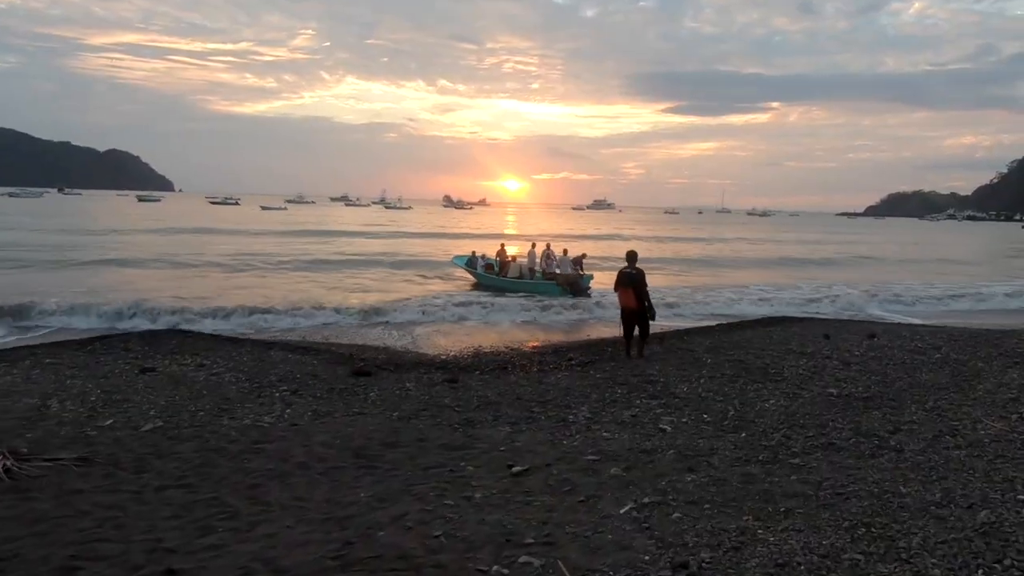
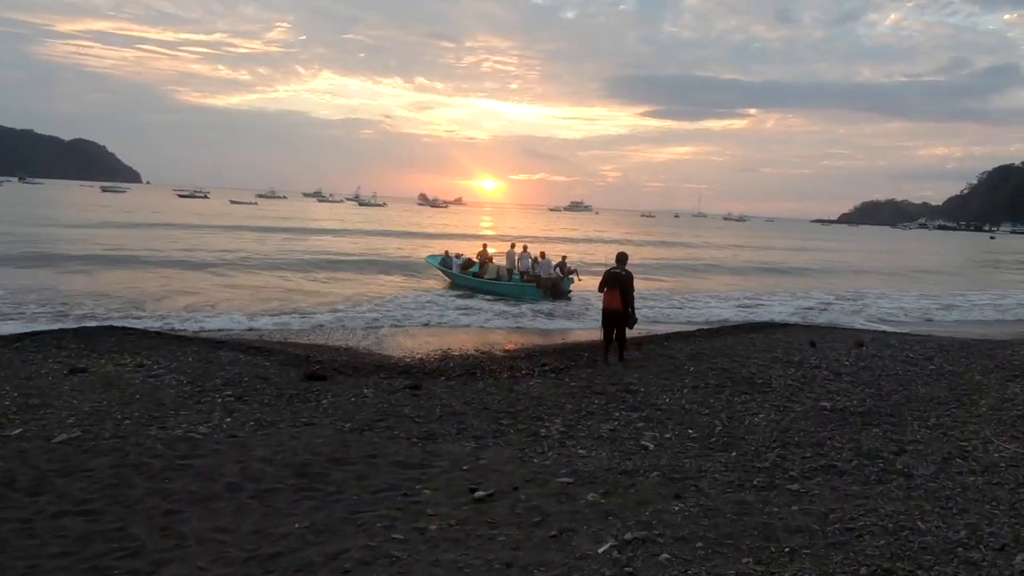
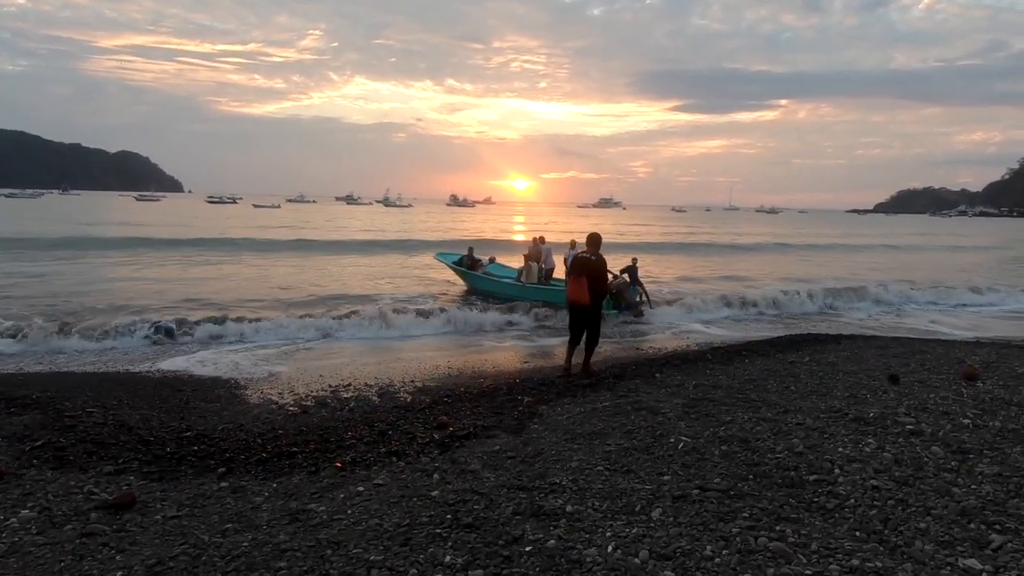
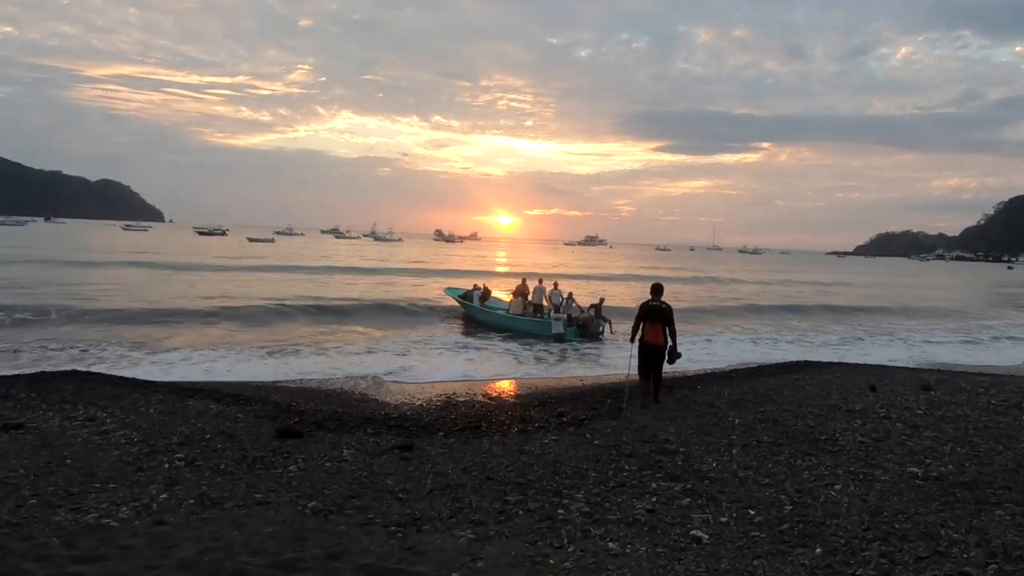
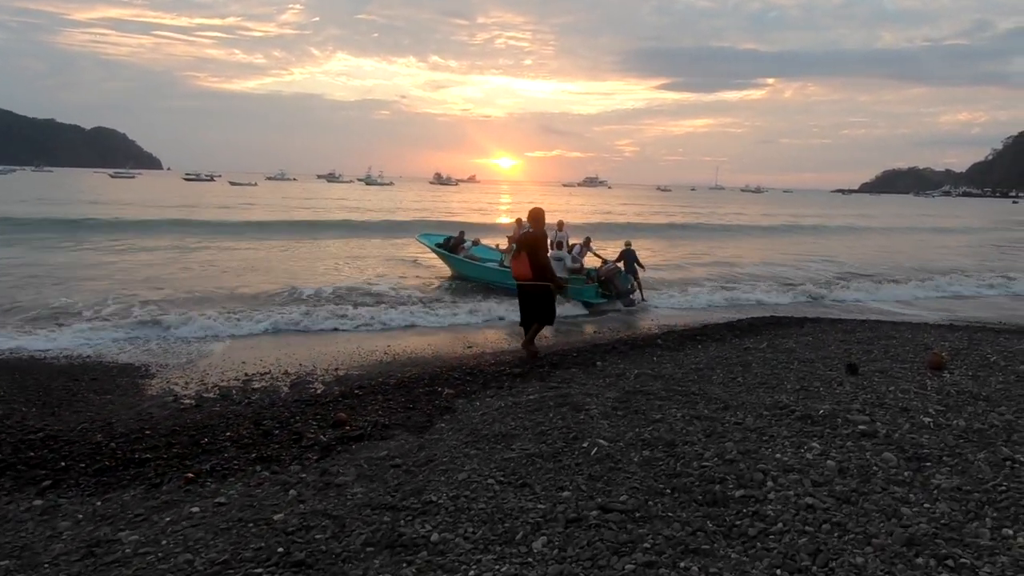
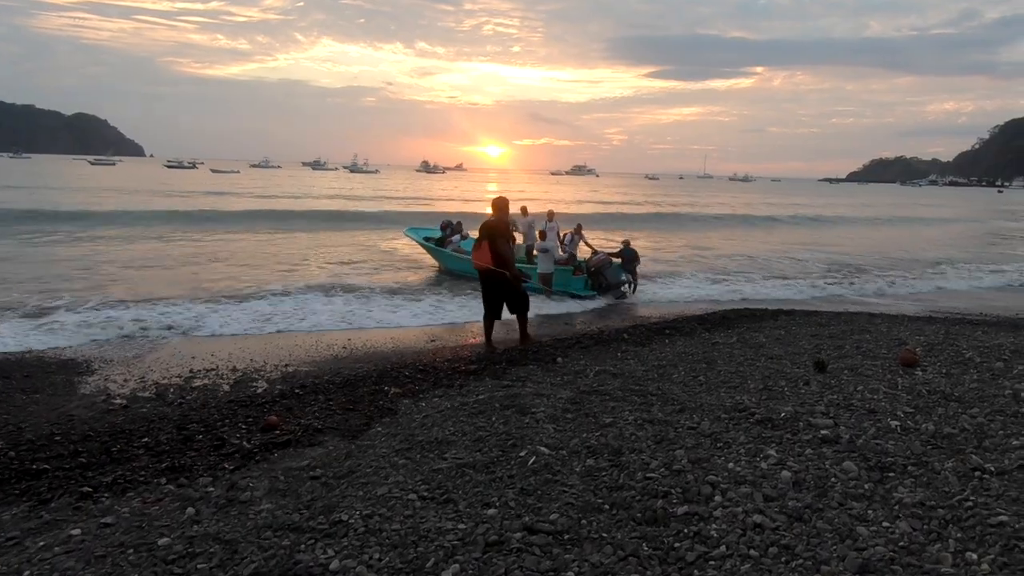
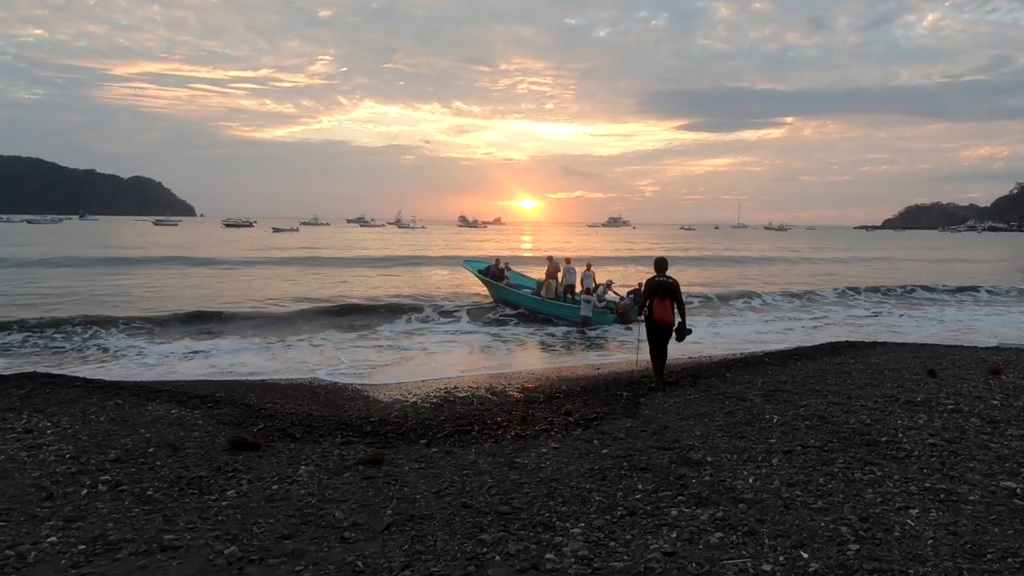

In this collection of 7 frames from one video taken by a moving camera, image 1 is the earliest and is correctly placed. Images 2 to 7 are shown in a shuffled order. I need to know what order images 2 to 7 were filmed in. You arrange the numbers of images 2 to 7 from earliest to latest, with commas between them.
2, 4, 7, 3, 5, 6
